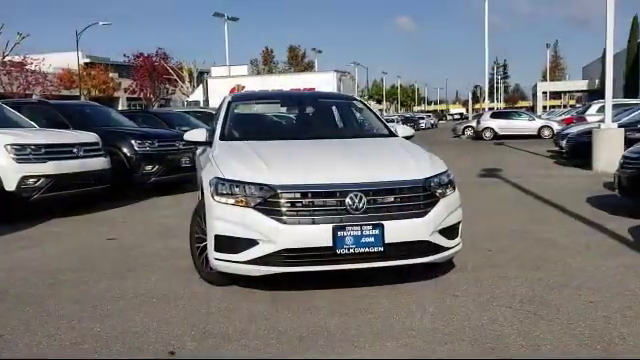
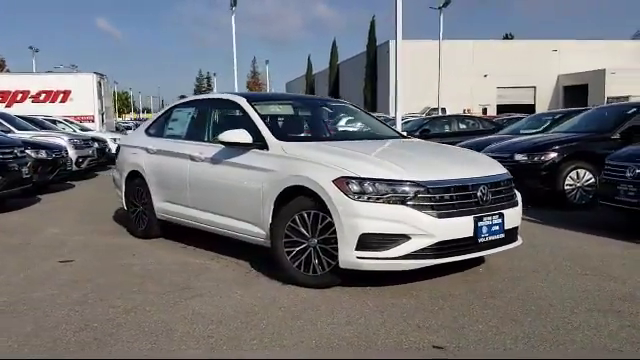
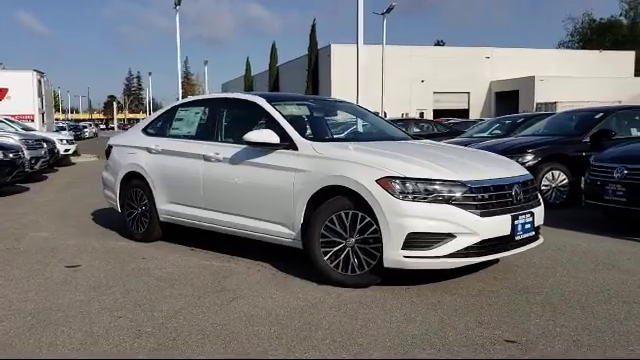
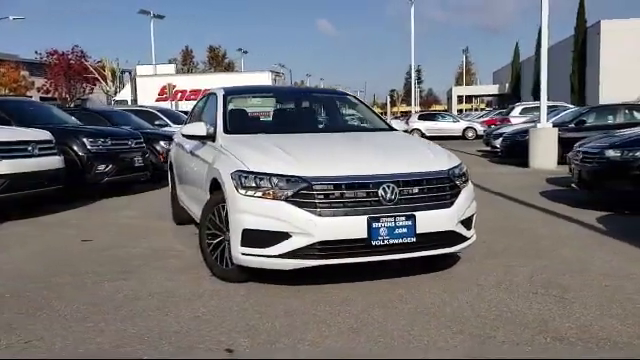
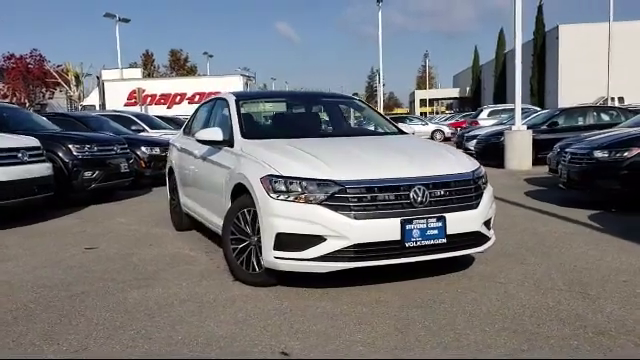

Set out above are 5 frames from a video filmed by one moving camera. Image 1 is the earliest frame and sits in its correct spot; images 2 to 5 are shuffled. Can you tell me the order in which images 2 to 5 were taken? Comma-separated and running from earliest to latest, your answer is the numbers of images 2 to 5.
4, 5, 2, 3
